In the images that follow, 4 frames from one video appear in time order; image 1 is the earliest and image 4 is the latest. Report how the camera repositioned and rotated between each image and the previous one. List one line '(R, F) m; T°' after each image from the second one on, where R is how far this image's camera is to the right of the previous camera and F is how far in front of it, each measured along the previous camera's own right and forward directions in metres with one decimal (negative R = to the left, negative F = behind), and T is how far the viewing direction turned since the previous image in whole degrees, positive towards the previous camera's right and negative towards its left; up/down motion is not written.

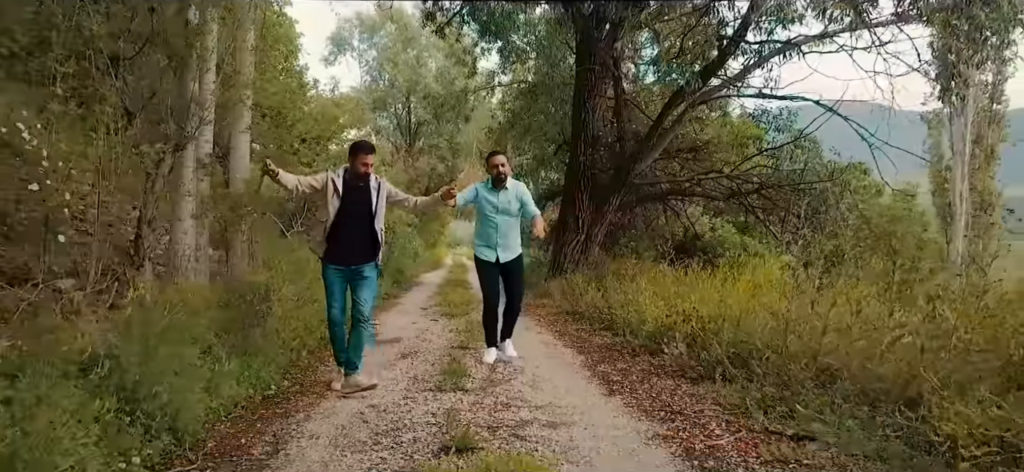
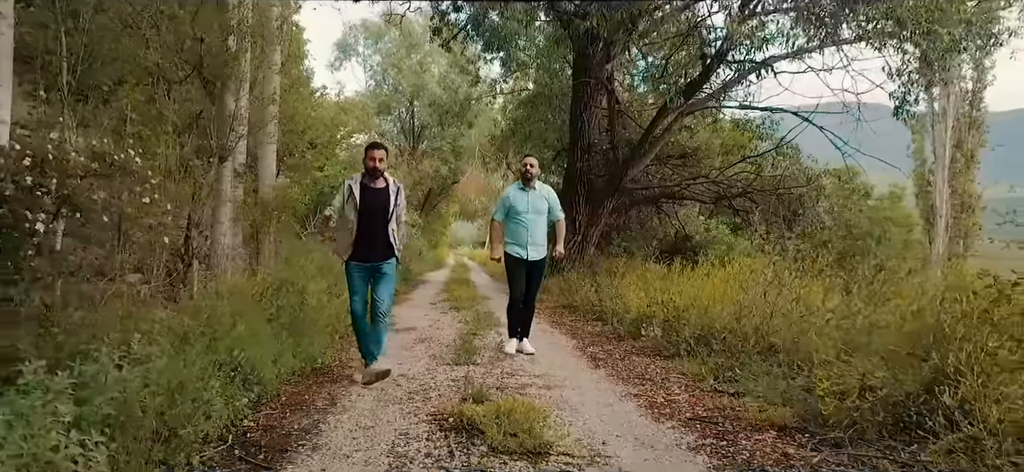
(0.0, -1.1) m; 0°
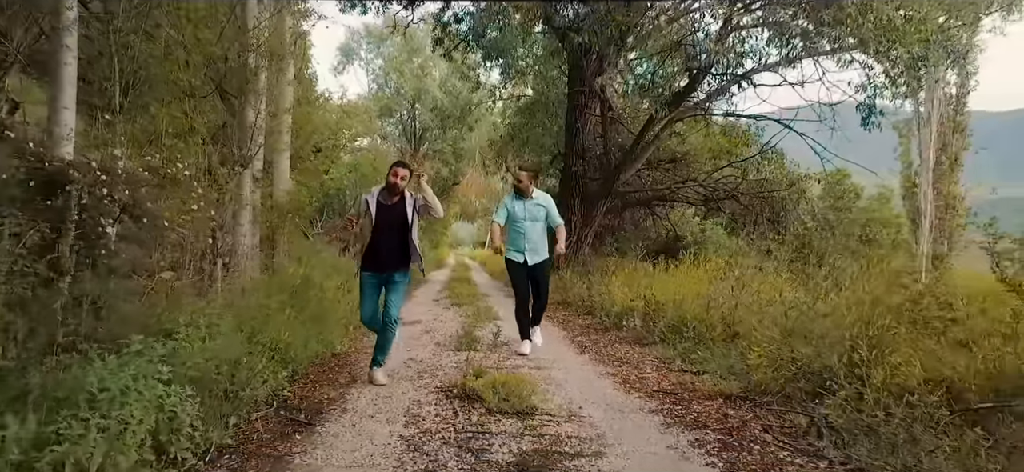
(0.0, -0.8) m; 0°
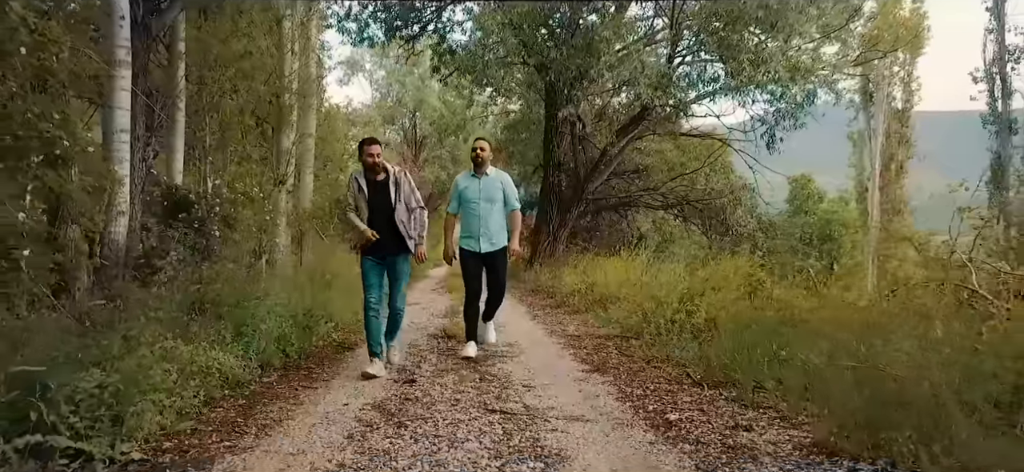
(+0.4, -2.9) m; 0°
